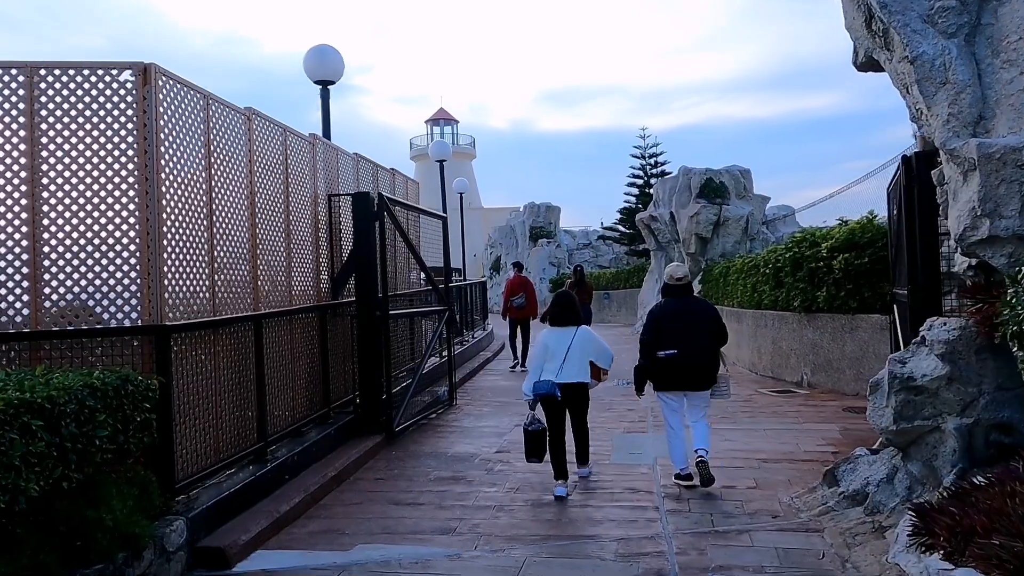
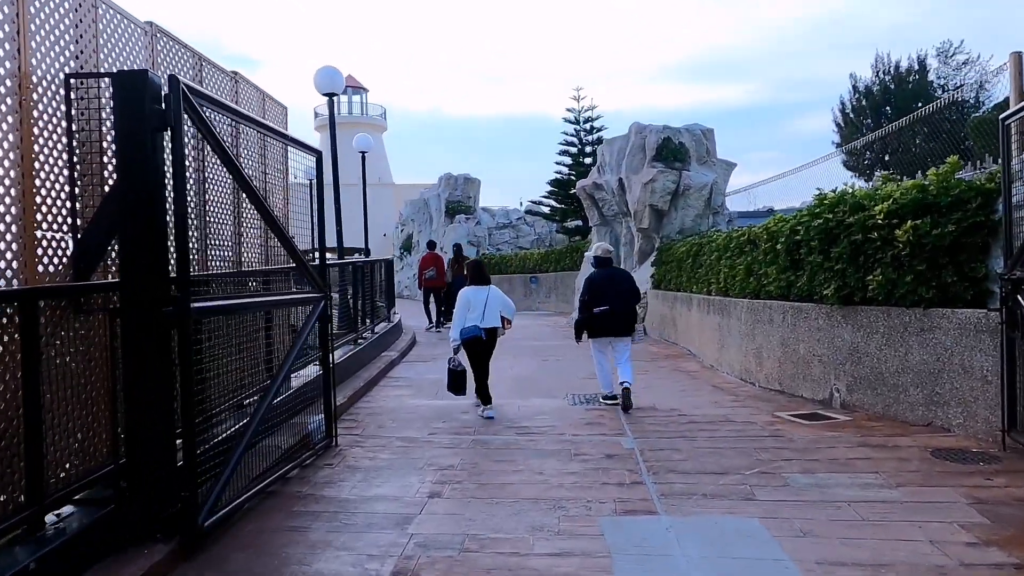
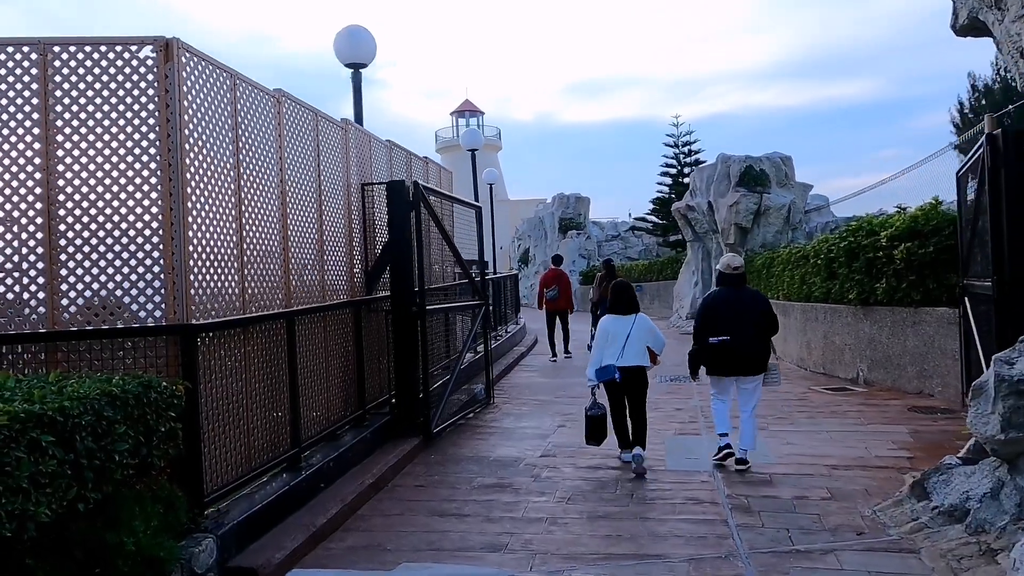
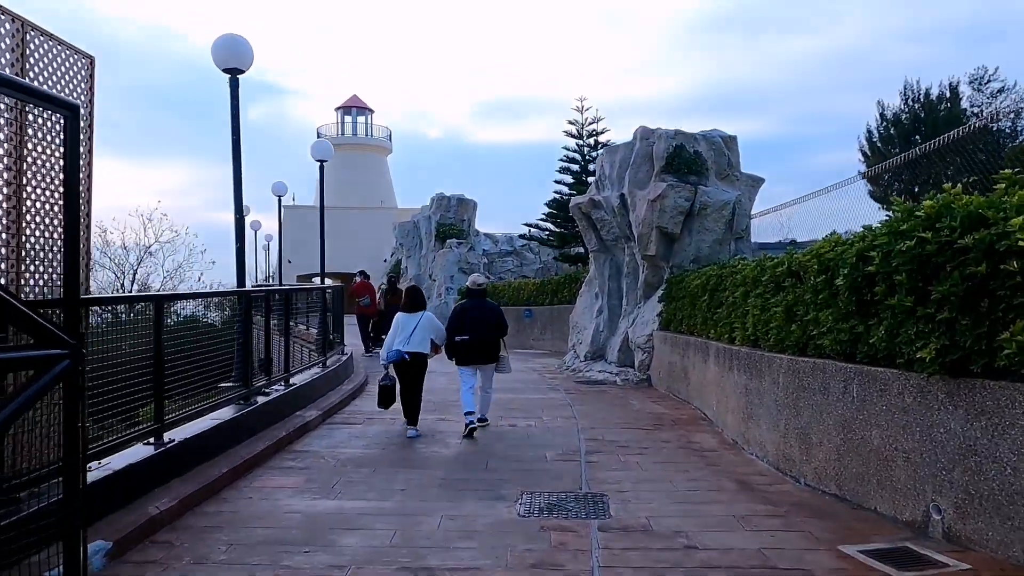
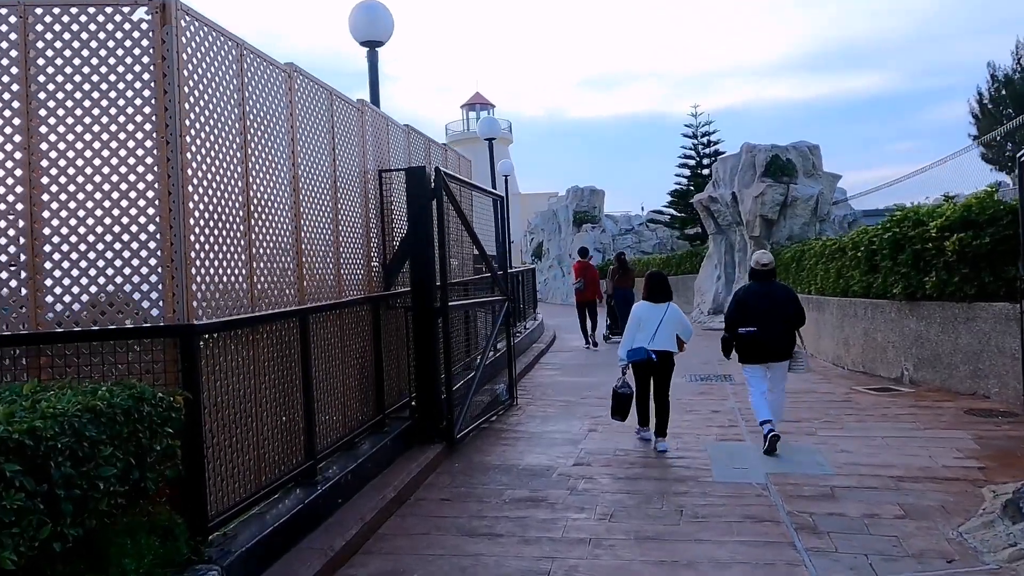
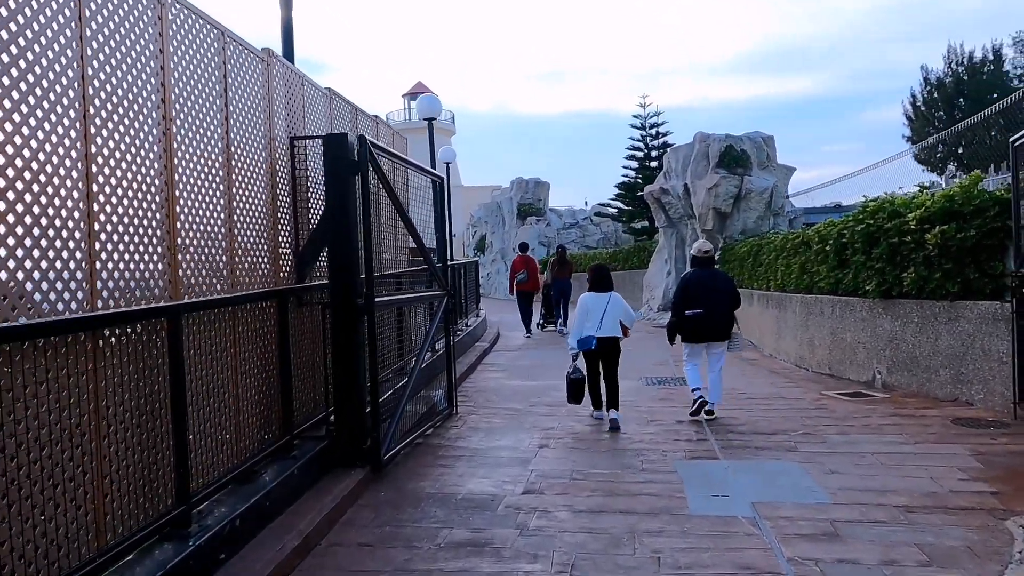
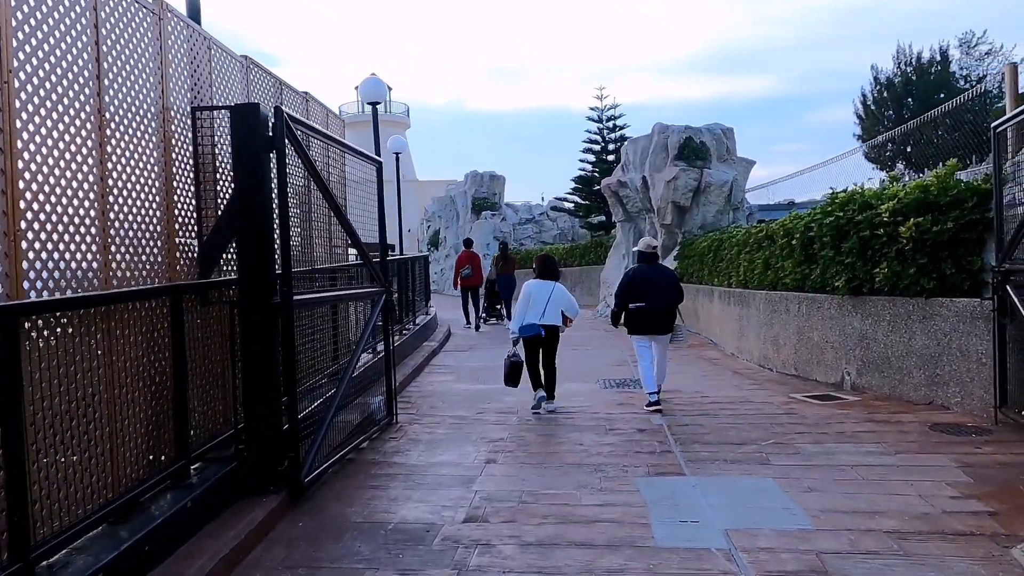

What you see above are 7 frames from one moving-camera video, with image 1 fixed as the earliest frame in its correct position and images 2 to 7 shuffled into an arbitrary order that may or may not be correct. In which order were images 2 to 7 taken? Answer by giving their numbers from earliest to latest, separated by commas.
3, 5, 6, 7, 2, 4
